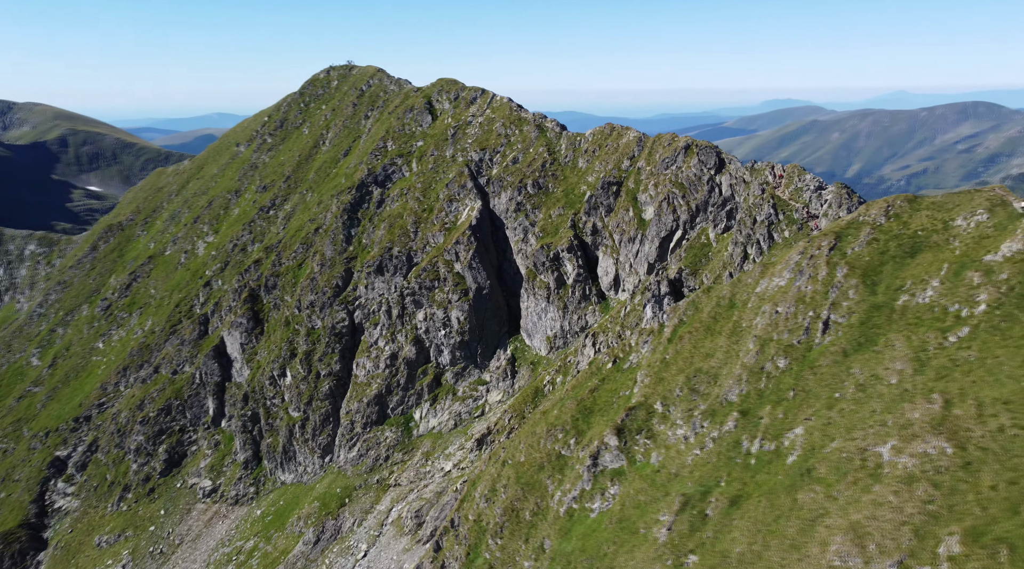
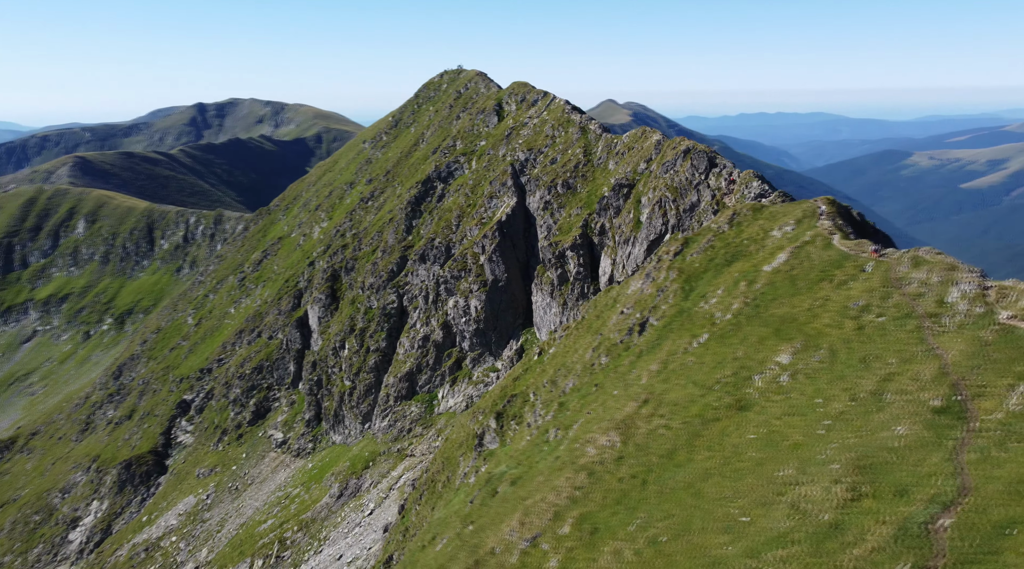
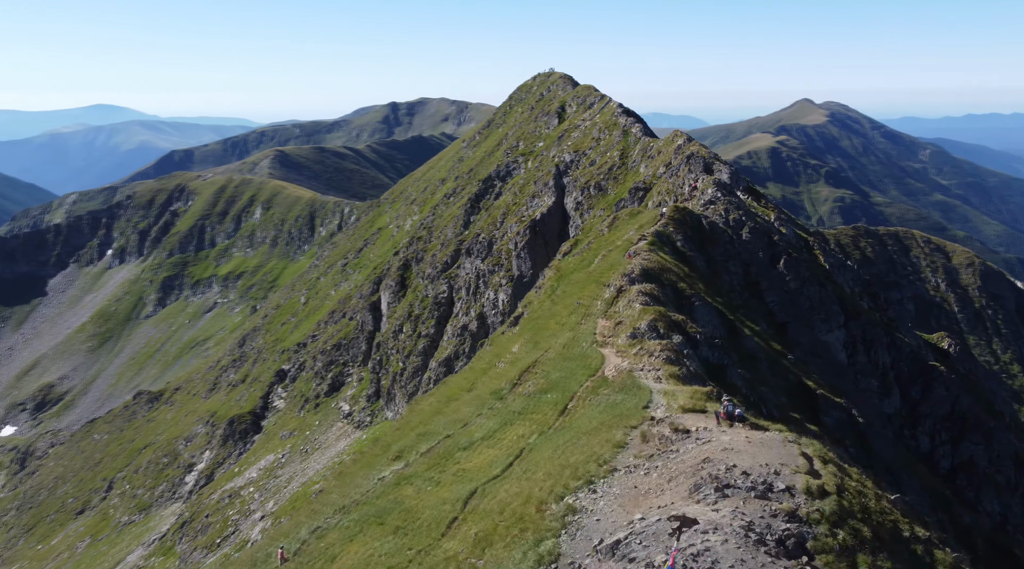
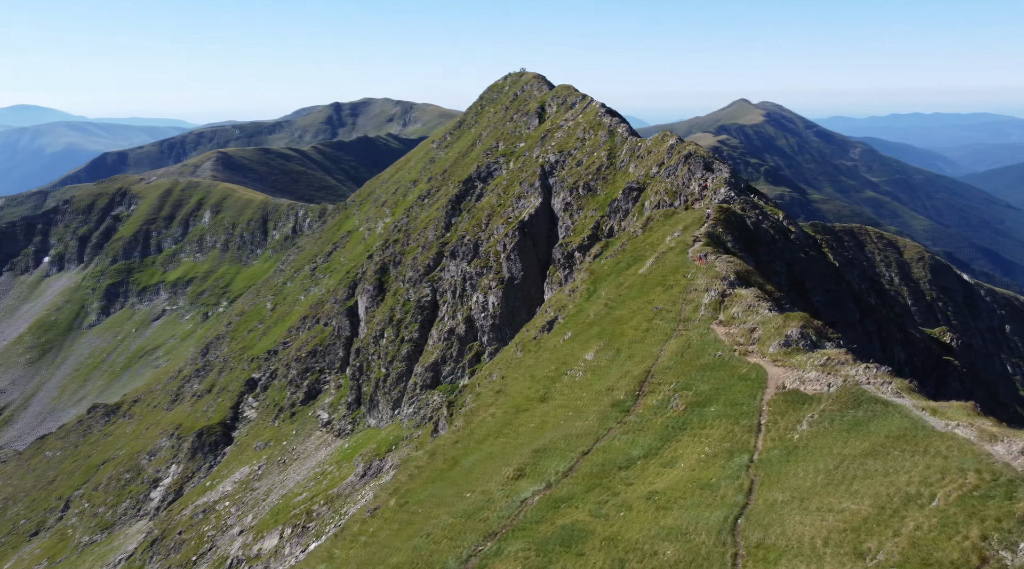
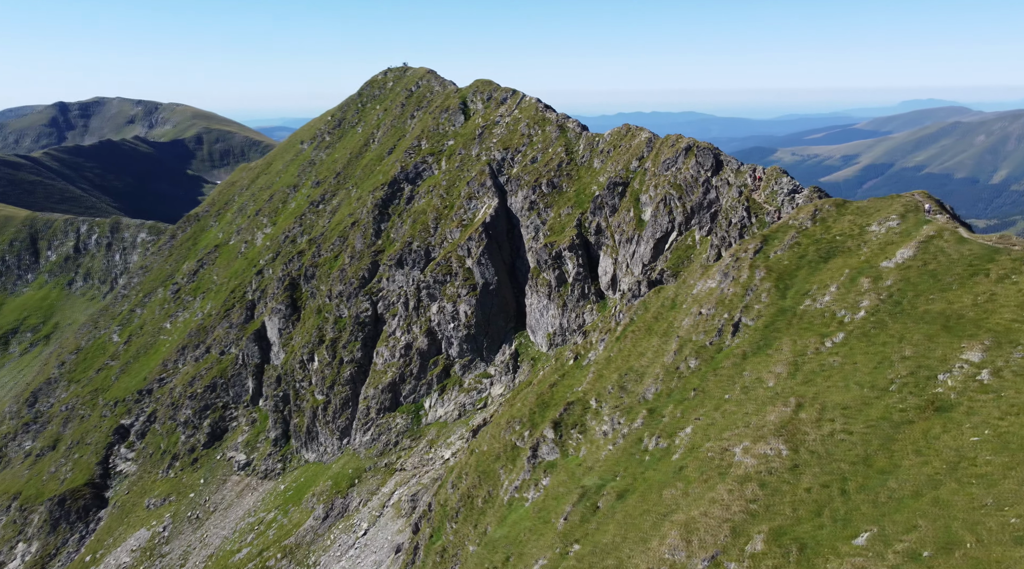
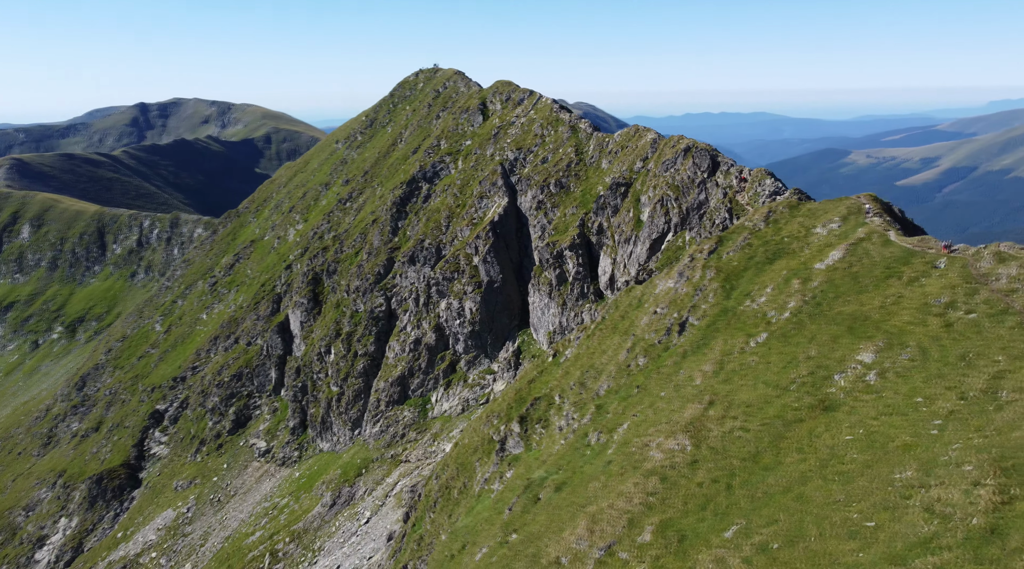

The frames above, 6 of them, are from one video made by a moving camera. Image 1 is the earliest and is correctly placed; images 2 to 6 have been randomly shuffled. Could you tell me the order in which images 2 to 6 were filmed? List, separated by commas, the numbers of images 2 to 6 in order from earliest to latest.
5, 6, 2, 4, 3
